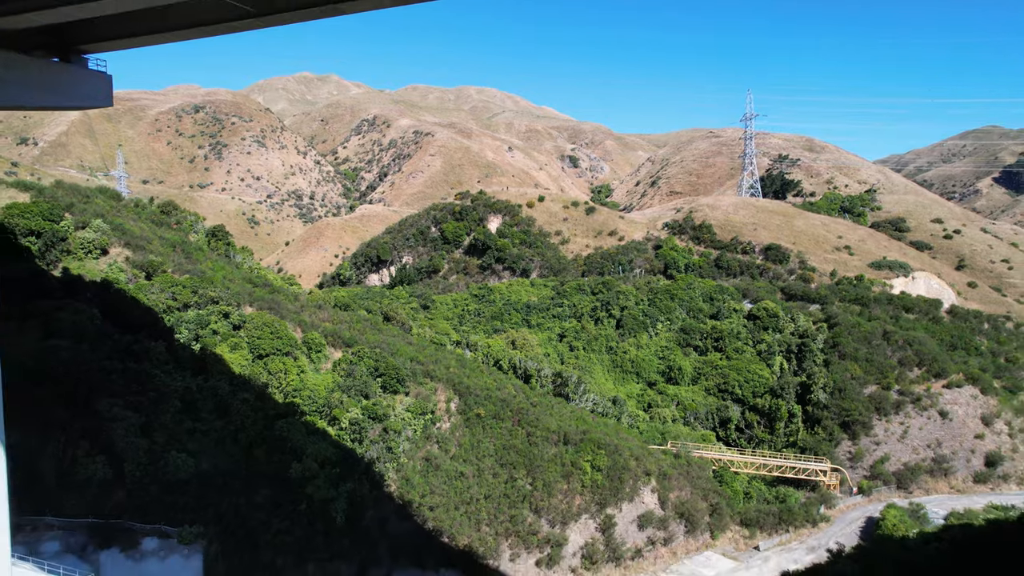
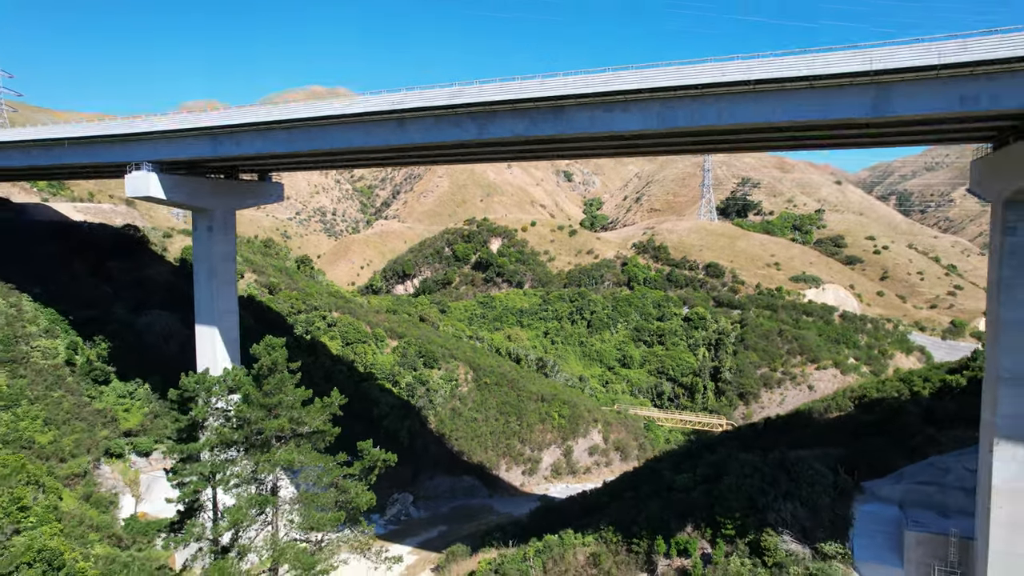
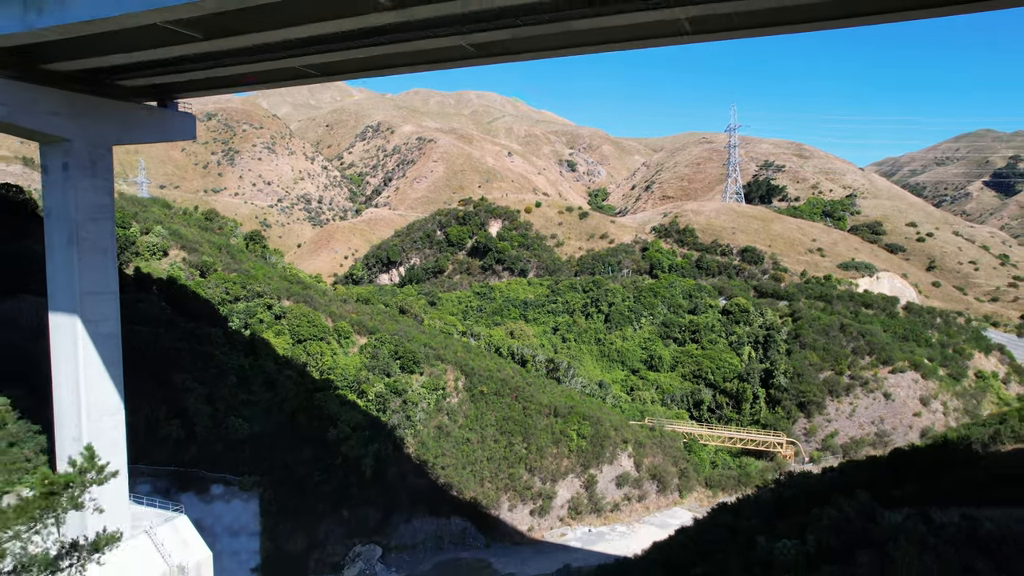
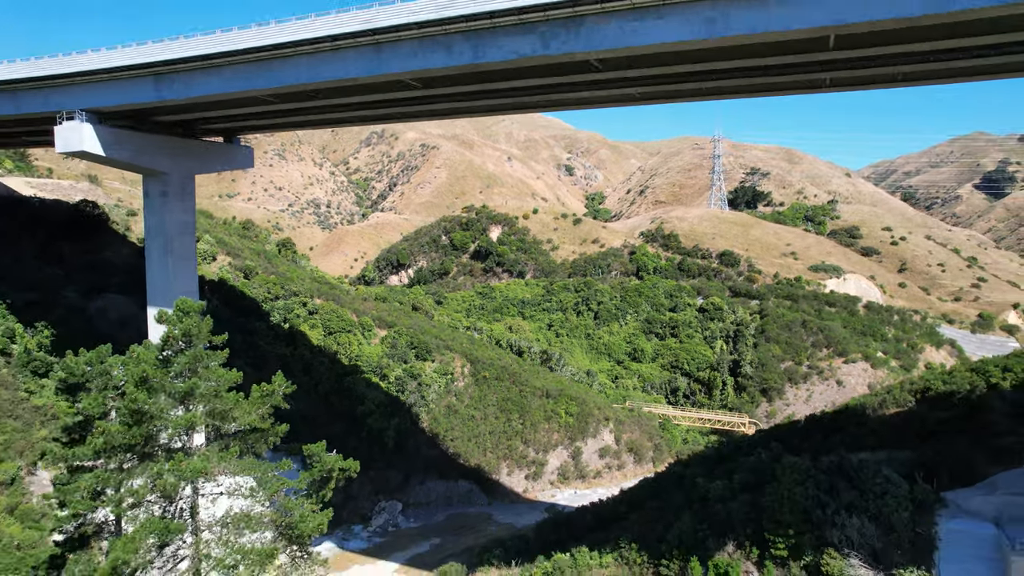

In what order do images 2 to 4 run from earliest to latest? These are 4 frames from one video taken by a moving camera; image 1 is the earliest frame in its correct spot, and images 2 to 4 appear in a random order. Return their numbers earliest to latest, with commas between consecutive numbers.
3, 4, 2
